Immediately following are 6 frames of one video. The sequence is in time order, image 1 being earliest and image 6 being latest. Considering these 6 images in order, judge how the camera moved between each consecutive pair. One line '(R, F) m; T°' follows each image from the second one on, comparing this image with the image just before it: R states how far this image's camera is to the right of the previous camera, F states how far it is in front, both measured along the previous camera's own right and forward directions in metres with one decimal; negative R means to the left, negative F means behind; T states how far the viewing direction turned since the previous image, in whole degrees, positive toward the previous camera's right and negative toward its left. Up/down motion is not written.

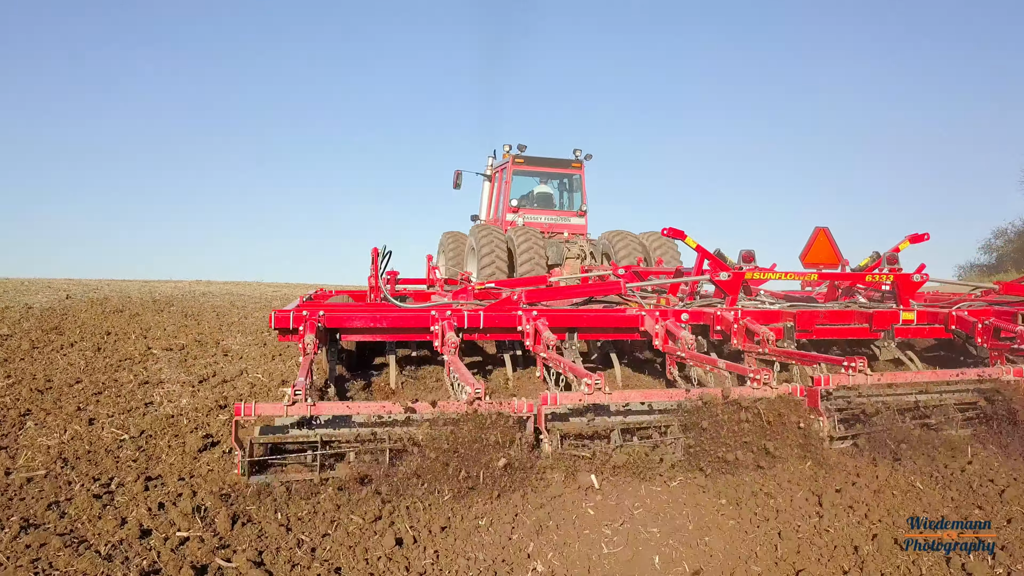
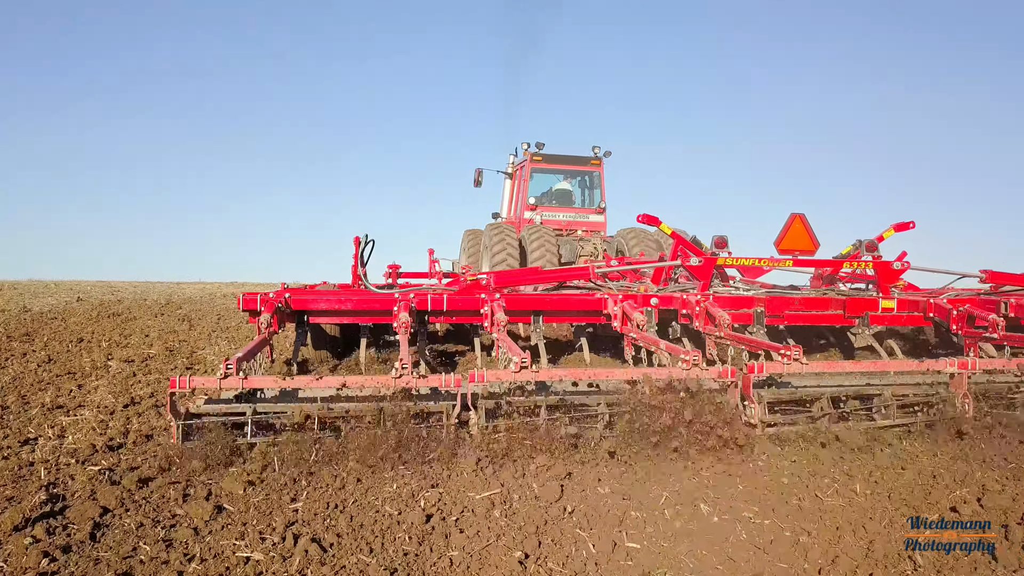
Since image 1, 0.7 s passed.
(+0.6, -0.1) m; -3°
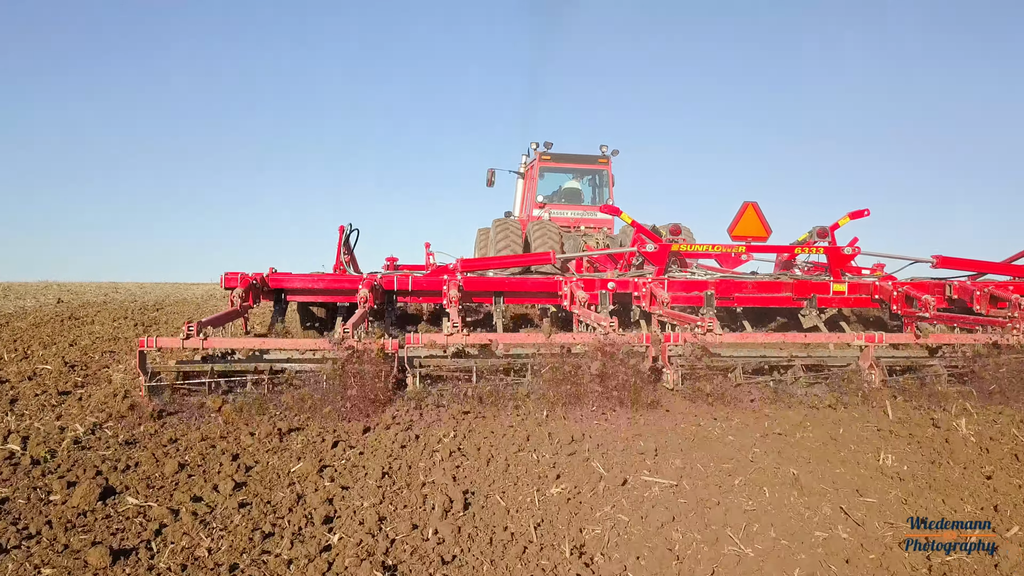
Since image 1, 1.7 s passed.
(+0.6, -0.4) m; -2°
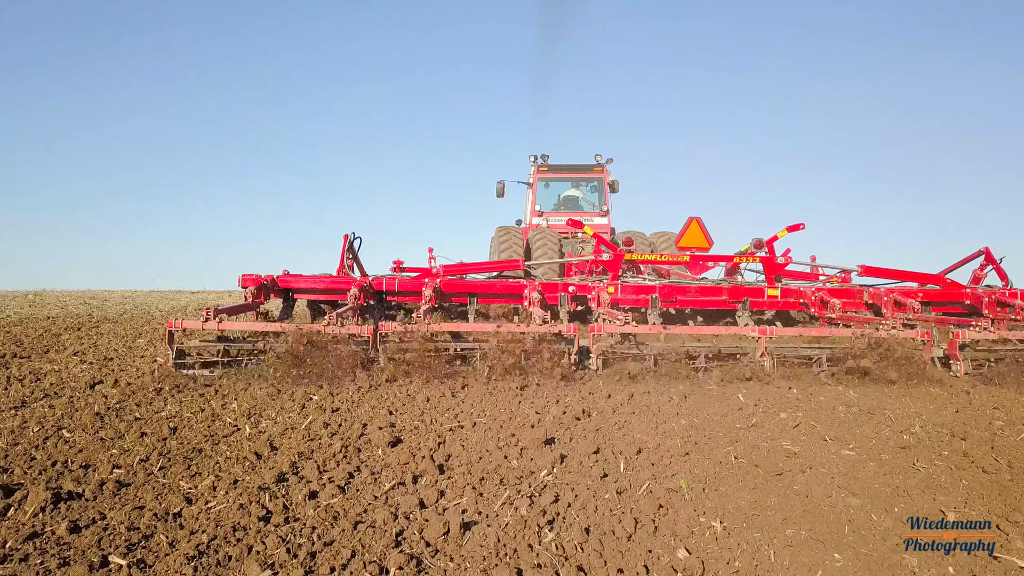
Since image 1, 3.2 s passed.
(+0.6, -1.0) m; -2°
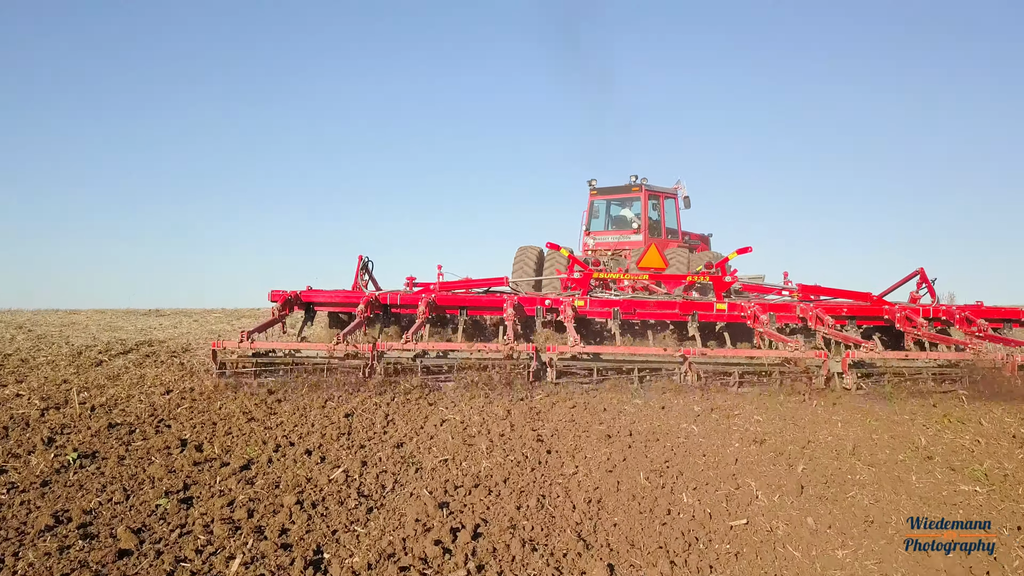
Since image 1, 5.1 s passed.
(+0.5, -1.3) m; -2°
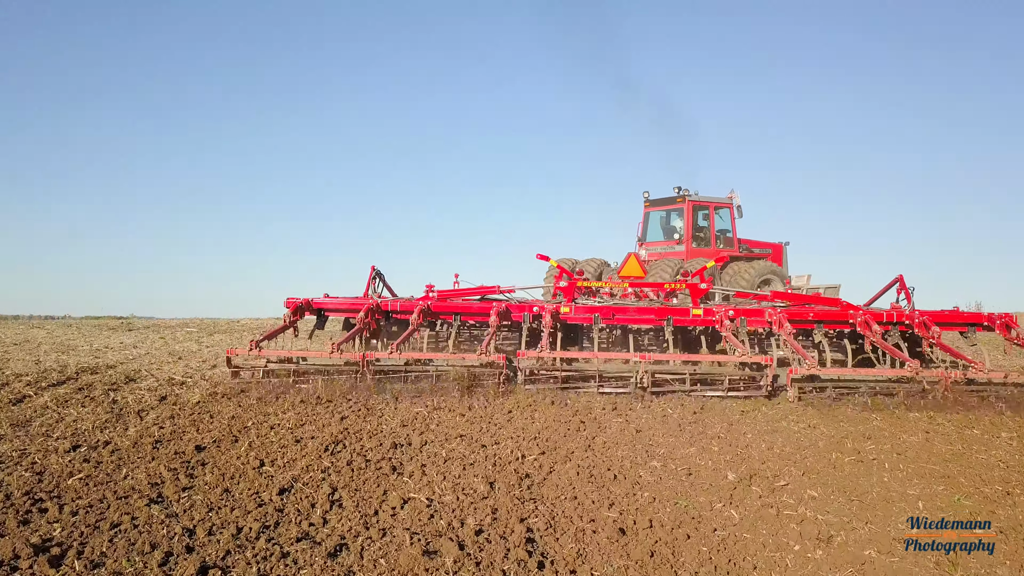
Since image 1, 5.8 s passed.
(+0.6, -0.6) m; -2°
